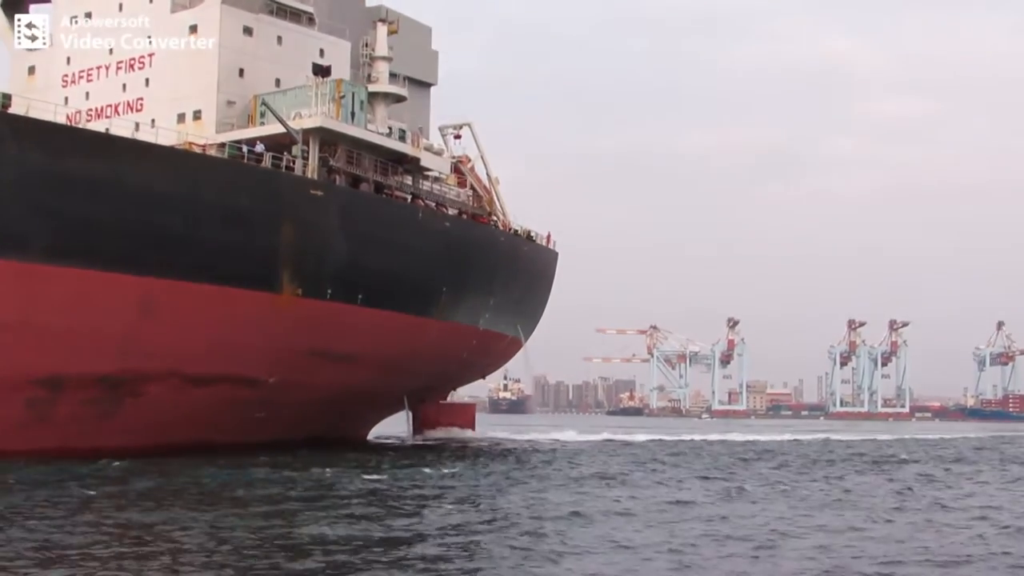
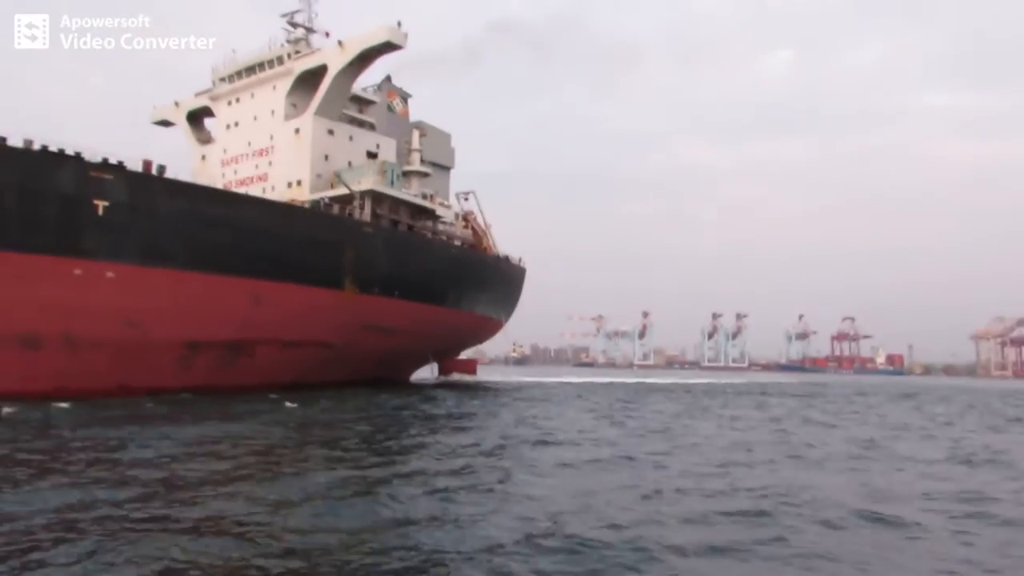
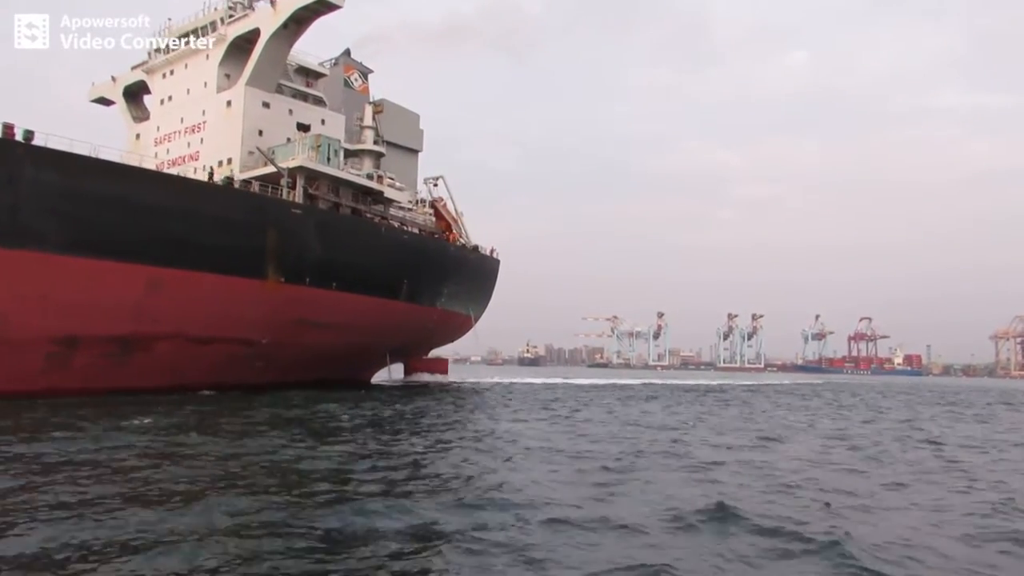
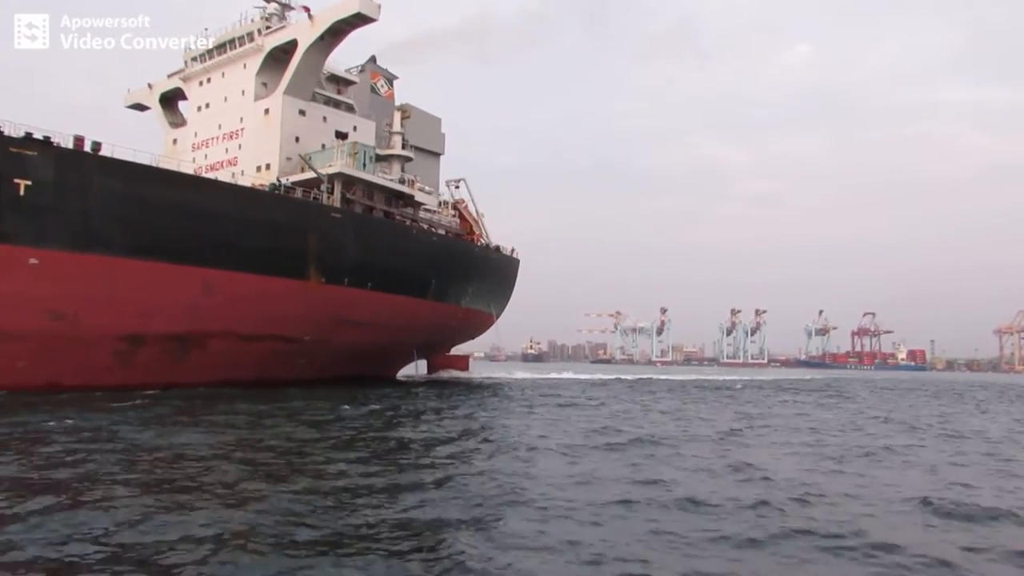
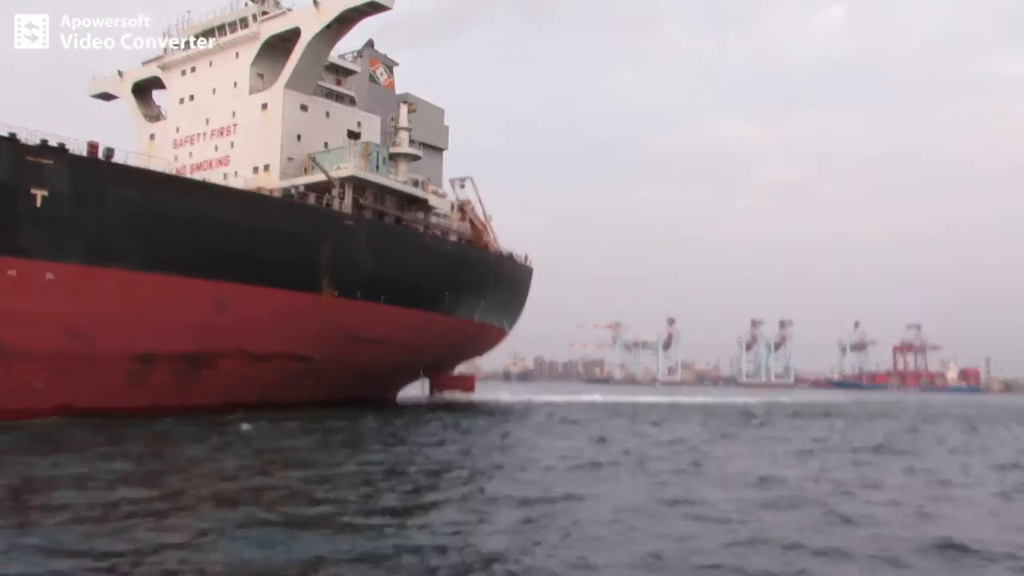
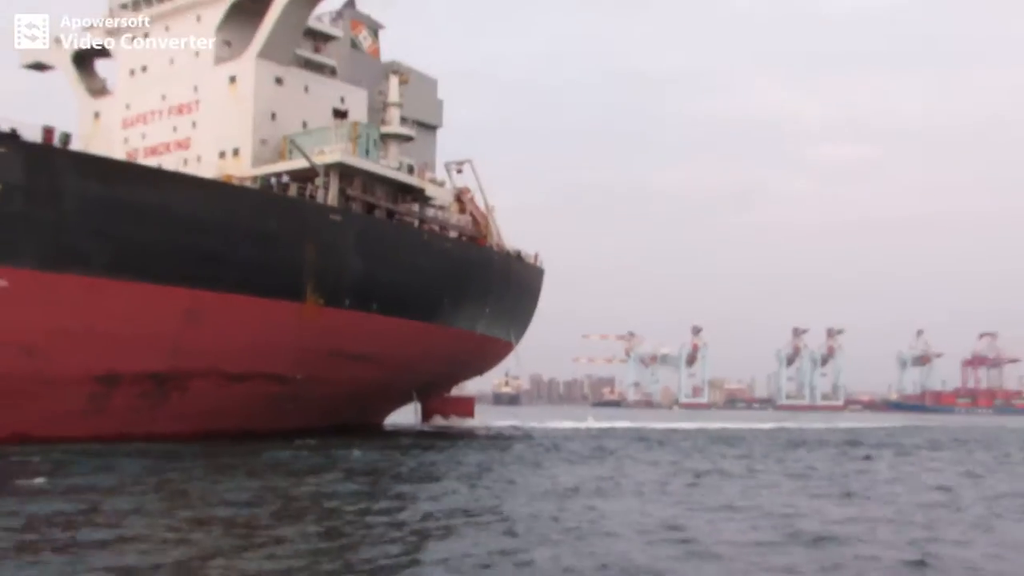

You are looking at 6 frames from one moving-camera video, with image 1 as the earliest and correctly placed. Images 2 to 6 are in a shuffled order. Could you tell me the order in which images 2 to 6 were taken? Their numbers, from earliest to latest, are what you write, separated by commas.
6, 5, 2, 4, 3
